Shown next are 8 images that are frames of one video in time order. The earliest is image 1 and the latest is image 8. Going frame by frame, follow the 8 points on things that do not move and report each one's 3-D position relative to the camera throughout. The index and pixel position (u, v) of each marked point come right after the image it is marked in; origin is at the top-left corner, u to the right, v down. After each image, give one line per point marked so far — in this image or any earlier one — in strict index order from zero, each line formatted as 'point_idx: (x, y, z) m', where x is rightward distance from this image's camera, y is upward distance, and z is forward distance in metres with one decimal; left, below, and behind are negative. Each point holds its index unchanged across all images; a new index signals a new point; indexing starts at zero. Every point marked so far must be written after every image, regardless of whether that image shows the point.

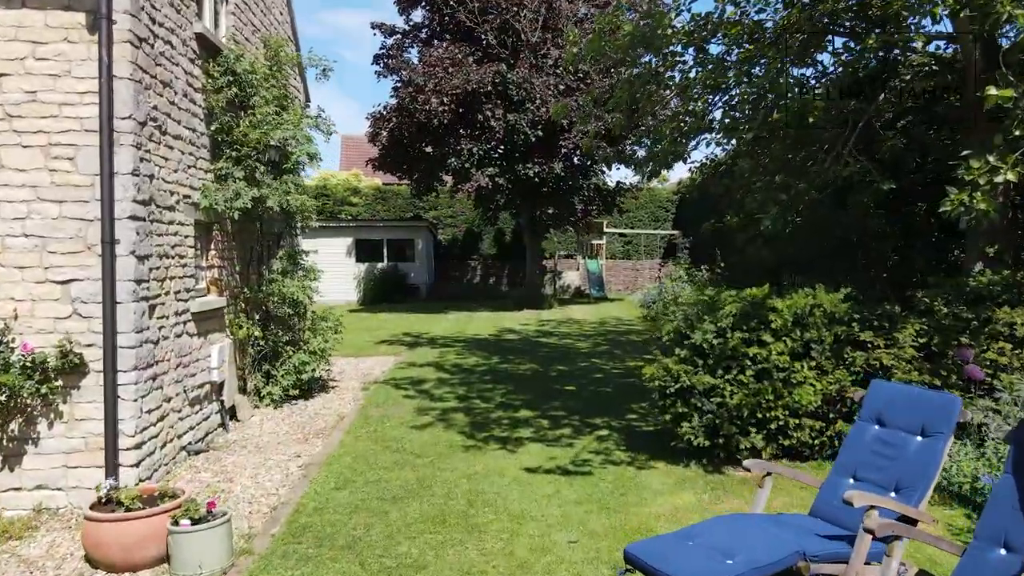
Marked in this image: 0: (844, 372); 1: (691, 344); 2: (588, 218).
0: (+2.2, -0.6, +5.0) m
1: (+1.2, -0.4, +5.1) m
2: (+1.9, +1.7, +18.7) m
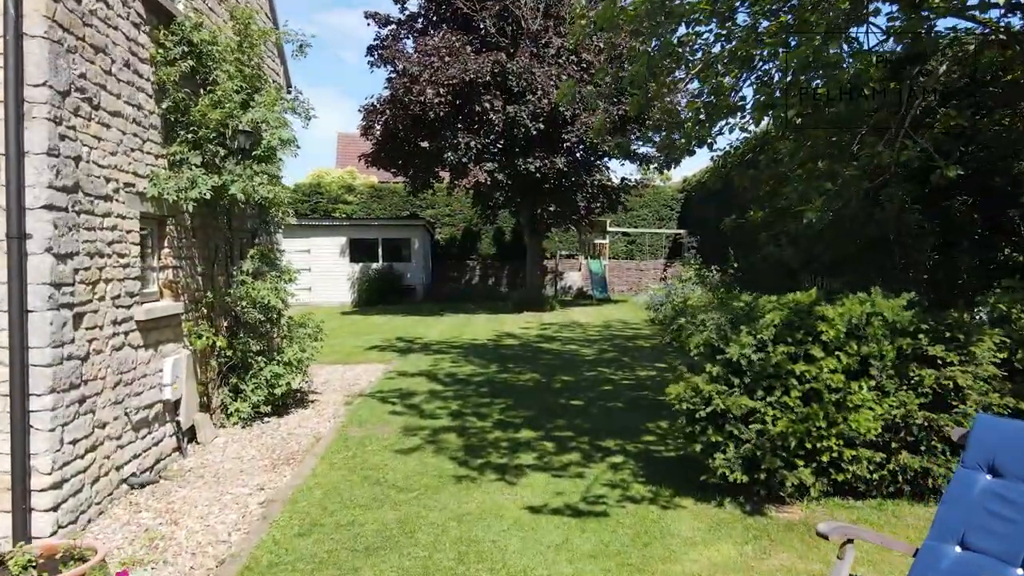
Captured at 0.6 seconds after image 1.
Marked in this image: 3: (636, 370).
0: (+2.2, -0.6, +4.1) m
1: (+1.2, -0.4, +4.3) m
2: (+1.9, +1.7, +17.8) m
3: (+1.5, -1.0, +8.9) m
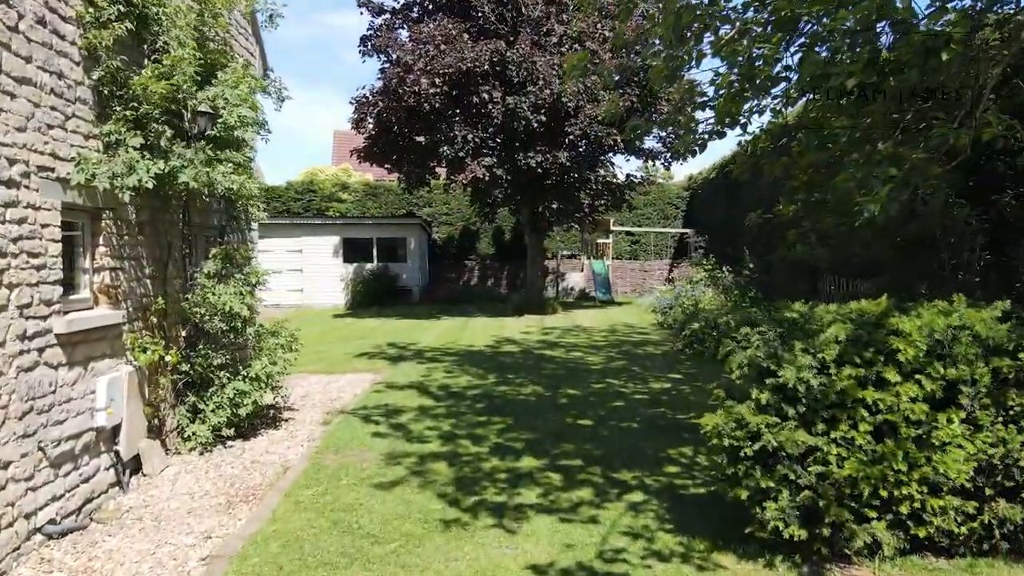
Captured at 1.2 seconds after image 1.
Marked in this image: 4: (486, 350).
0: (+2.2, -0.6, +3.3) m
1: (+1.2, -0.4, +3.4) m
2: (+1.9, +1.7, +17.0) m
3: (+1.5, -1.0, +8.1) m
4: (-0.4, -0.9, +11.0) m
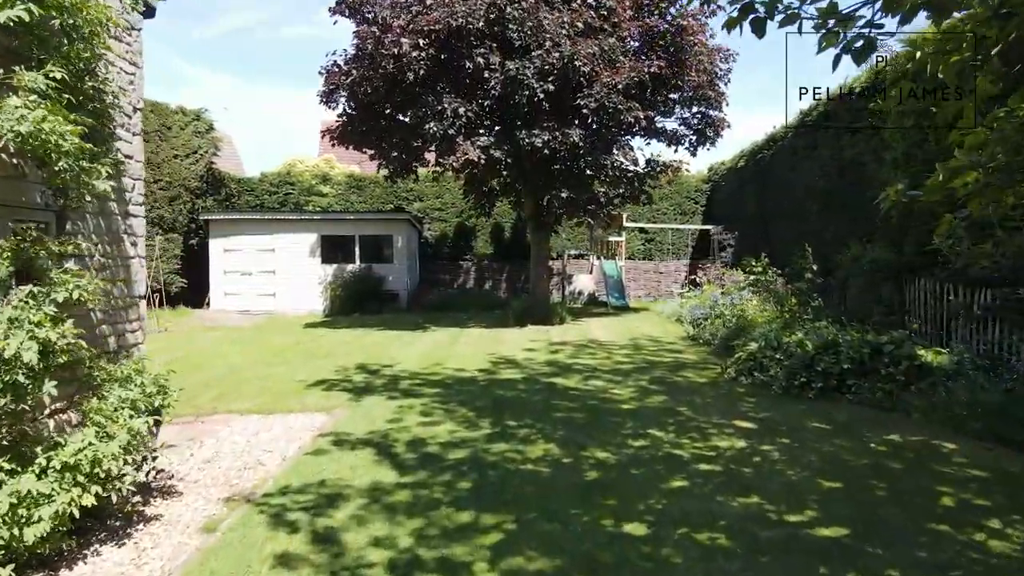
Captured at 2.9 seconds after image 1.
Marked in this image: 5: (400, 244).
0: (+2.2, -0.7, +0.8) m
1: (+1.2, -0.5, +1.0) m
2: (+1.9, +1.6, +14.5) m
3: (+1.5, -1.1, +5.6) m
4: (-0.4, -1.0, +8.6) m
5: (-2.8, +1.1, +18.7) m
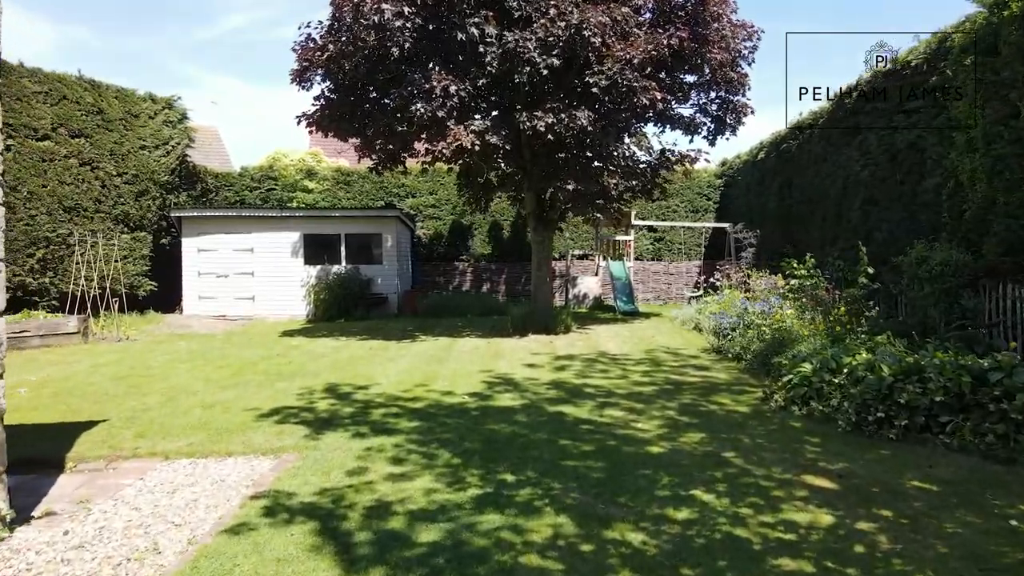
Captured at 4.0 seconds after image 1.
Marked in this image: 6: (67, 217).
0: (+2.2, -0.8, -0.7) m
1: (+1.2, -0.6, -0.6) m
2: (+1.9, +1.5, +13.0) m
3: (+1.5, -1.2, +4.1) m
4: (-0.4, -1.1, +7.1) m
5: (-2.9, +1.0, +17.2) m
6: (-8.7, +1.4, +14.5) m
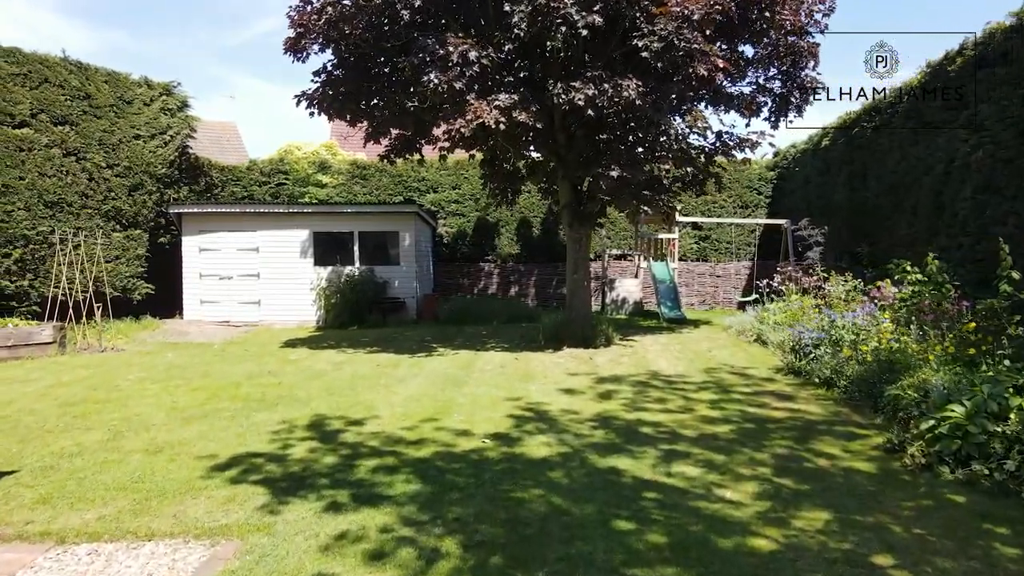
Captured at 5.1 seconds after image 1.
0: (+2.2, -0.9, -2.5) m
1: (+1.2, -0.7, -2.3) m
2: (+2.4, +1.4, +11.2) m
3: (+1.6, -1.3, +2.3) m
4: (-0.1, -1.2, +5.3) m
5: (-2.2, +1.0, +15.6) m
6: (-8.2, +1.3, +13.0) m
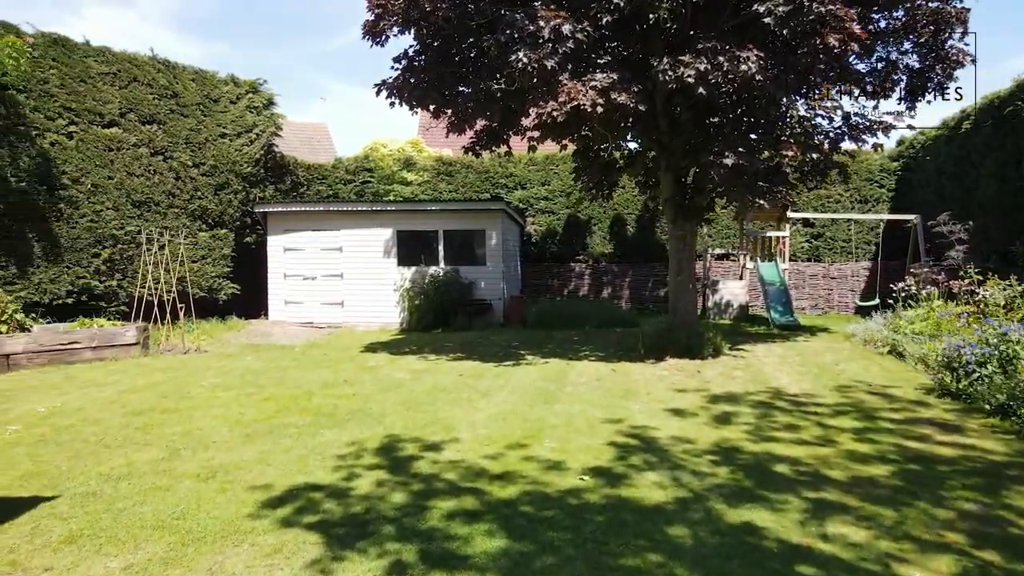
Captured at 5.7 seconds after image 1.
0: (+1.9, -0.9, -3.7) m
1: (+0.9, -0.7, -3.4) m
2: (+3.7, +1.4, +9.9) m
3: (+1.9, -1.3, +1.1) m
4: (+0.5, -1.2, +4.4) m
5: (-0.4, +0.9, +14.8) m
6: (-6.6, +1.3, +13.0) m
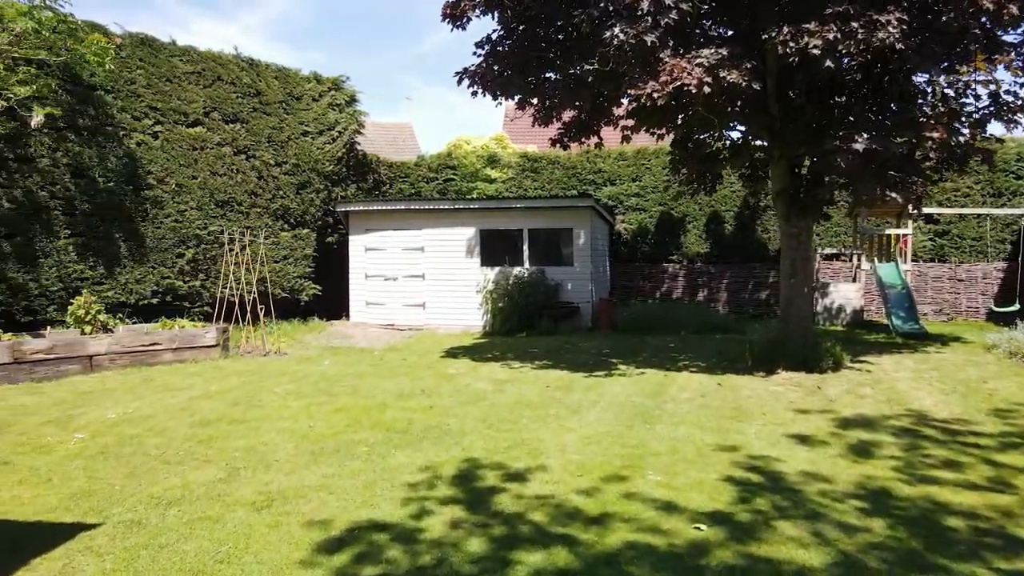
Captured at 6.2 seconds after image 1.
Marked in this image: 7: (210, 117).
0: (+1.4, -1.0, -4.6) m
1: (+0.5, -0.8, -4.3) m
2: (+4.8, +1.3, +8.6) m
3: (+2.0, -1.4, +0.1) m
4: (+1.0, -1.3, +3.5) m
5: (+1.3, +0.9, +13.9) m
6: (-5.1, +1.3, +12.8) m
7: (-5.2, +2.9, +12.8) m
